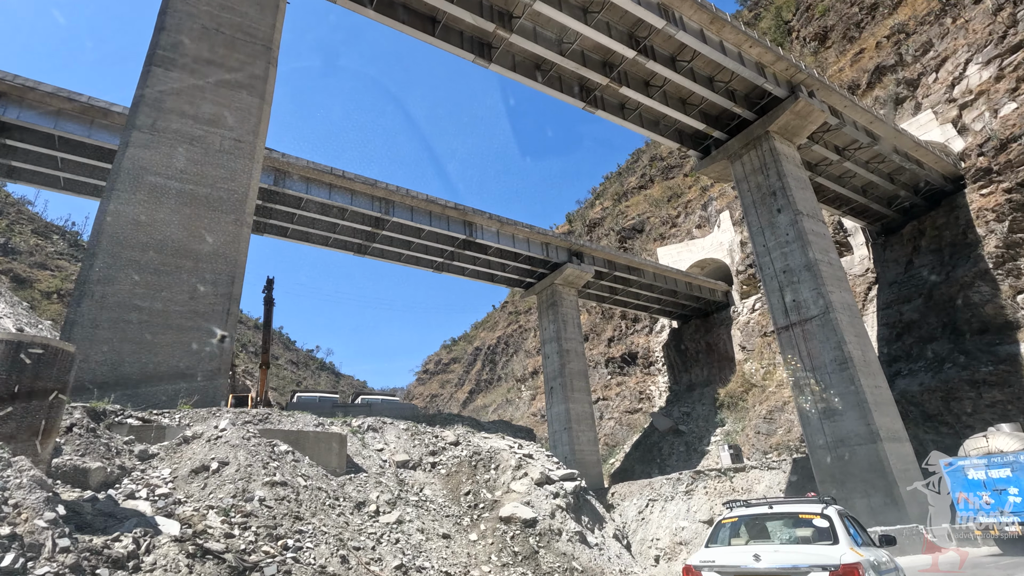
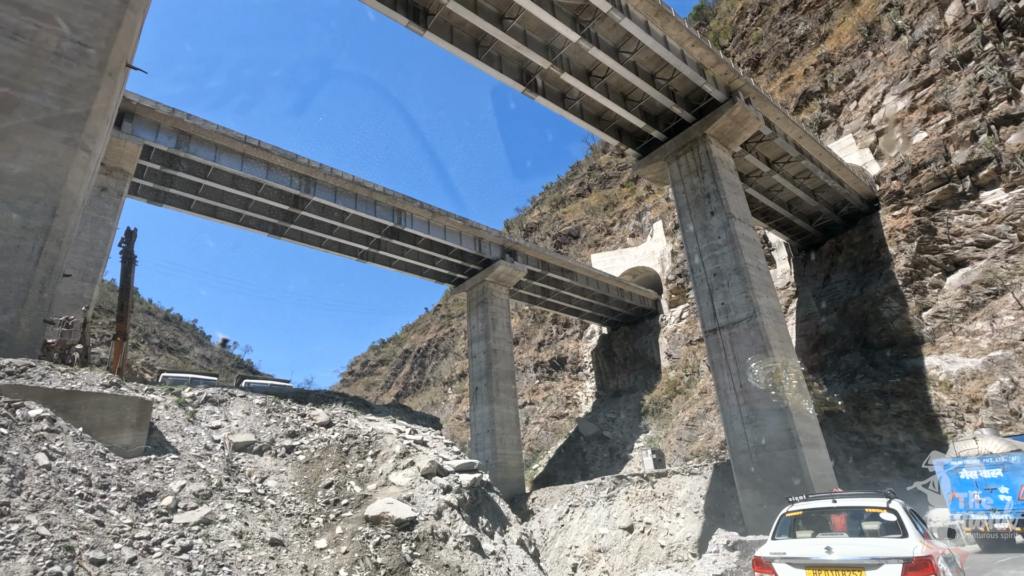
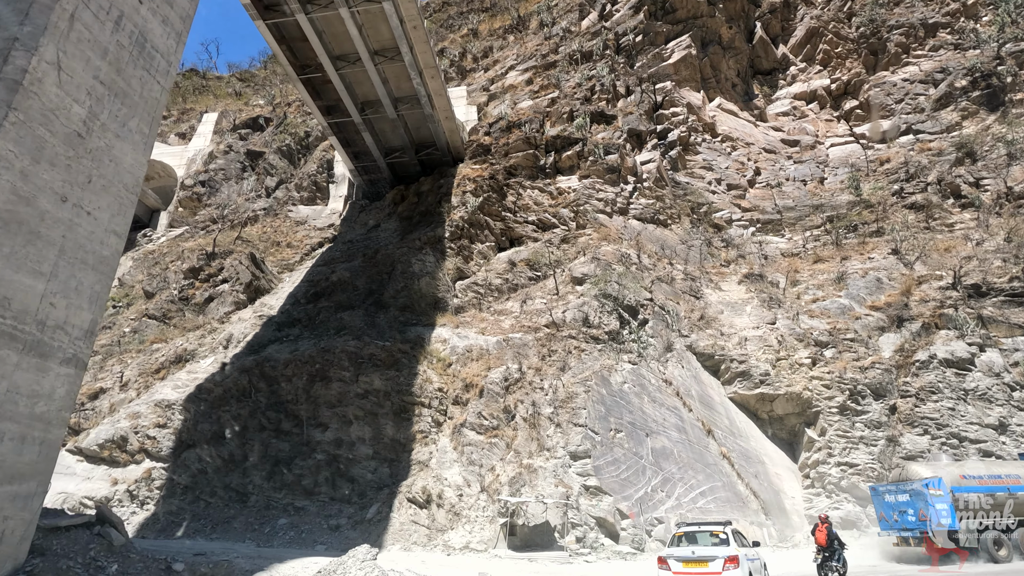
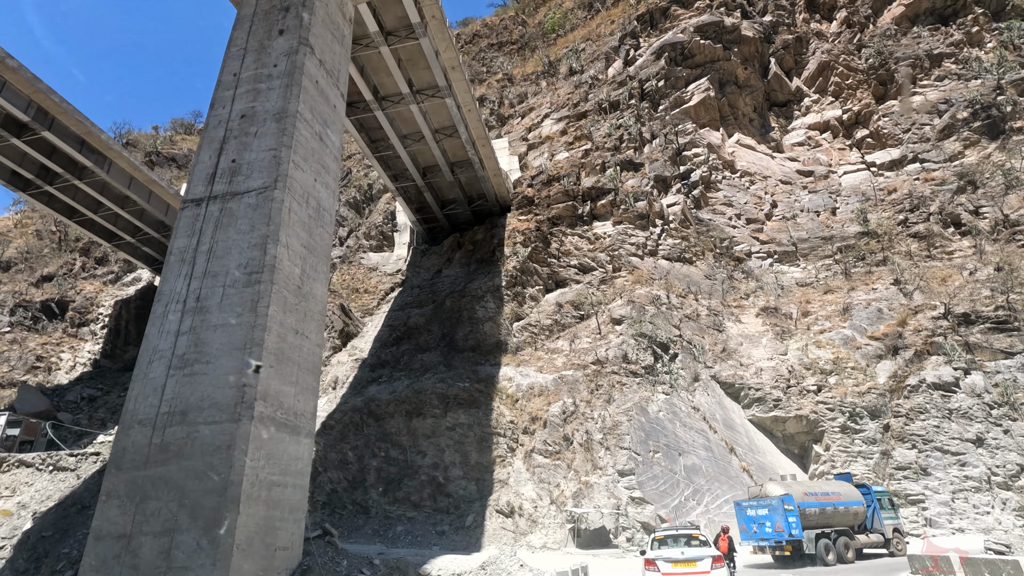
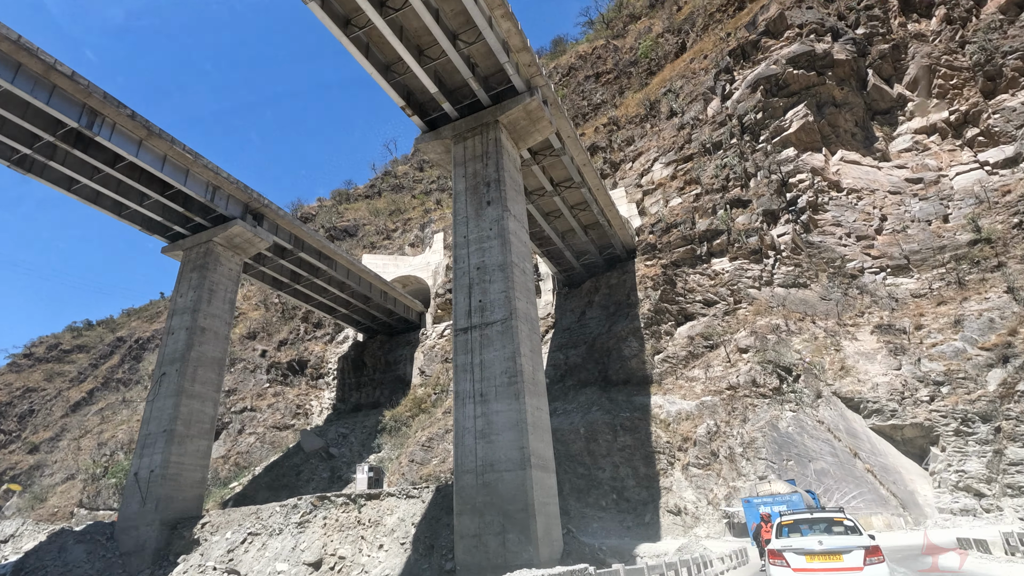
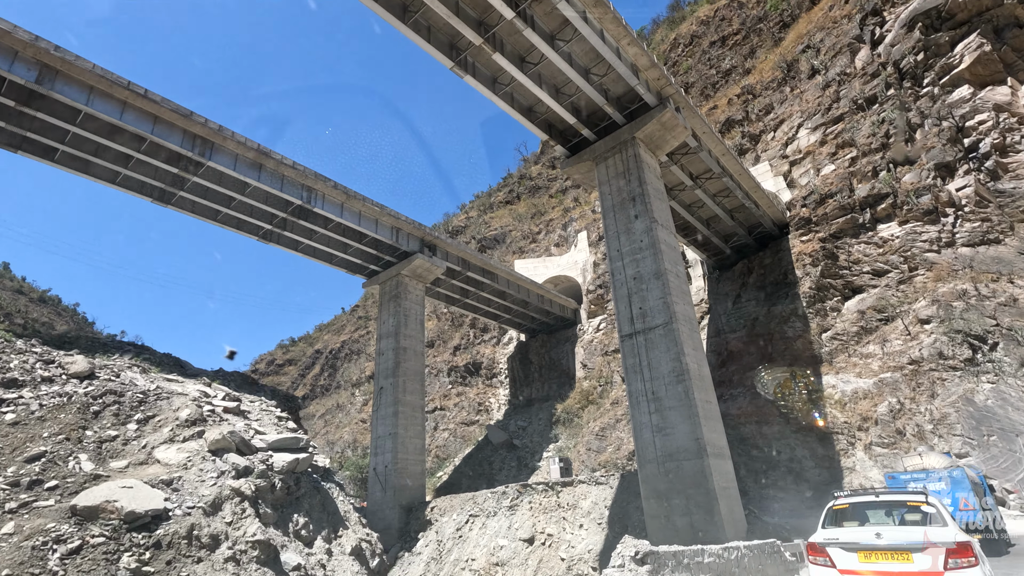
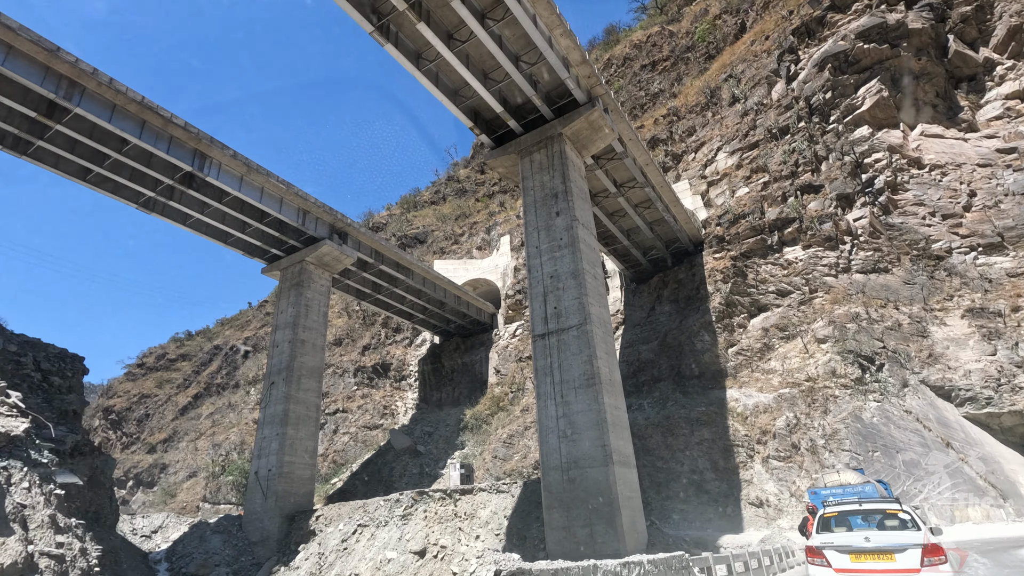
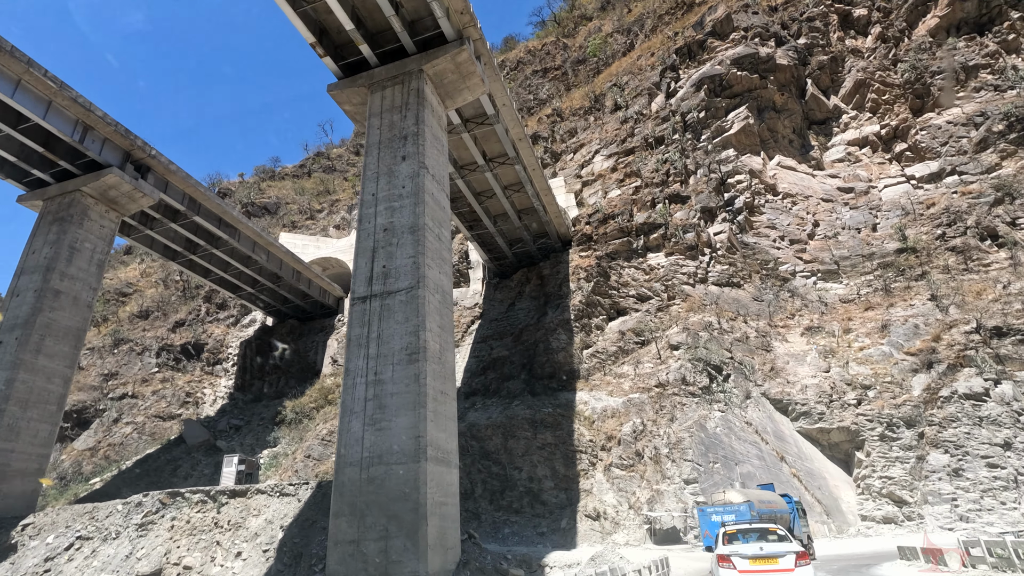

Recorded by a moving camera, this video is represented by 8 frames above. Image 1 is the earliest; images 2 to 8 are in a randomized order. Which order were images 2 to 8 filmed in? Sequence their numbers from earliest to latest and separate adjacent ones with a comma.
2, 6, 7, 5, 8, 4, 3
